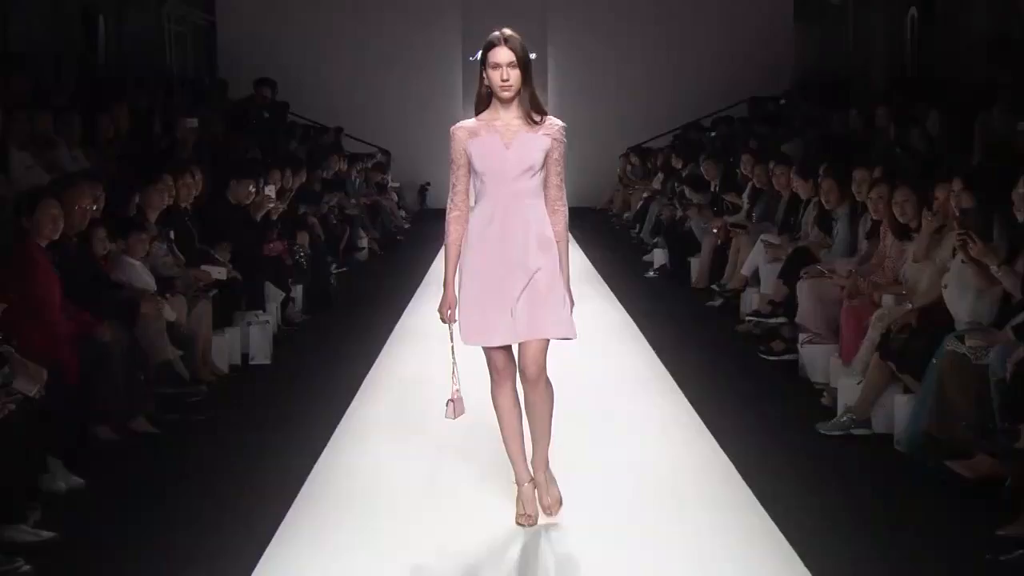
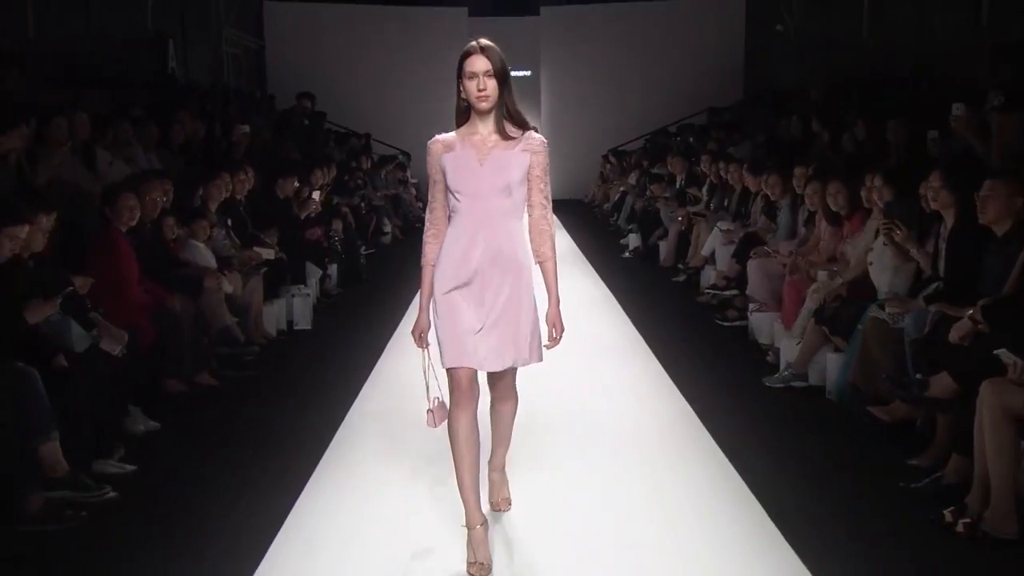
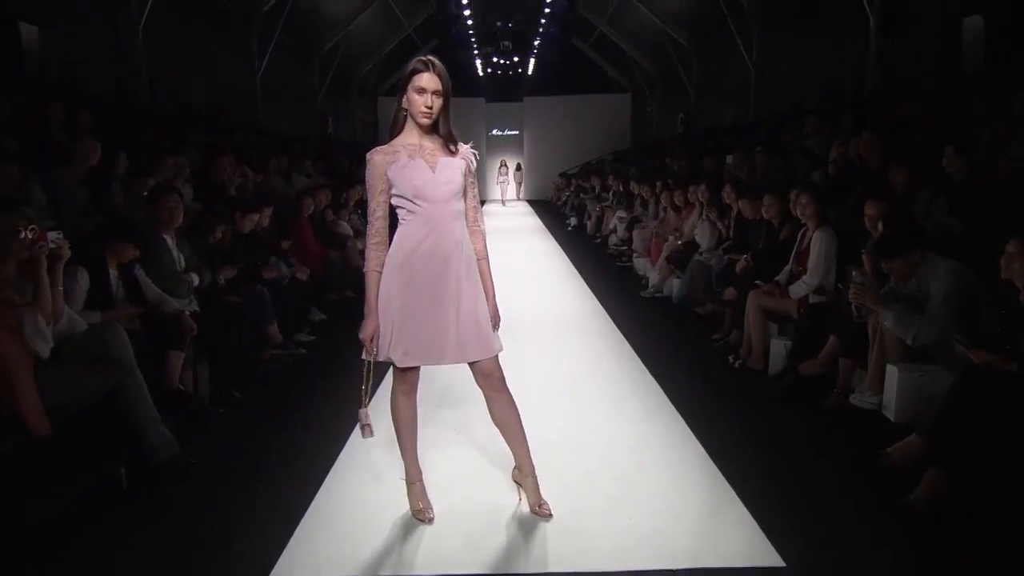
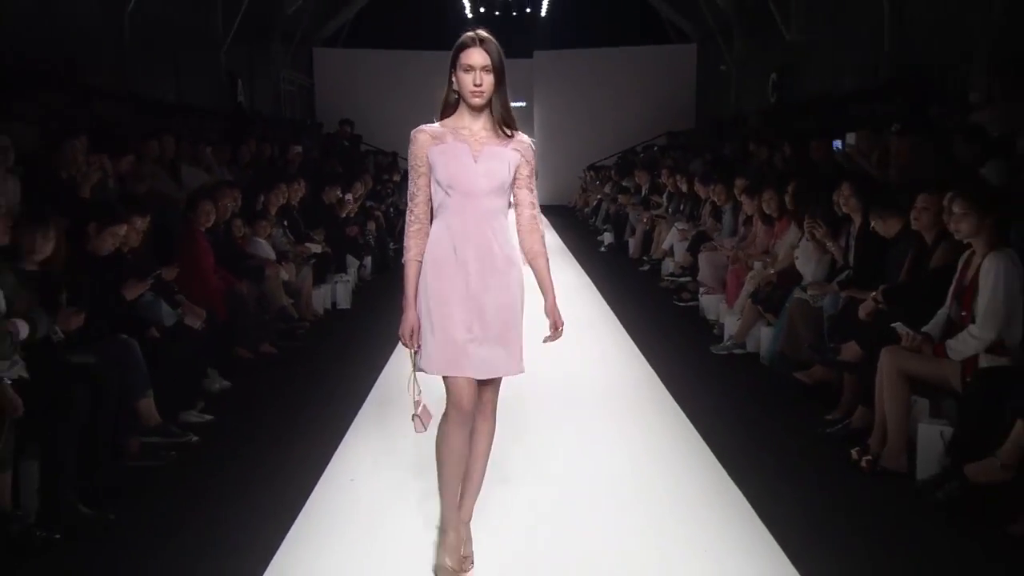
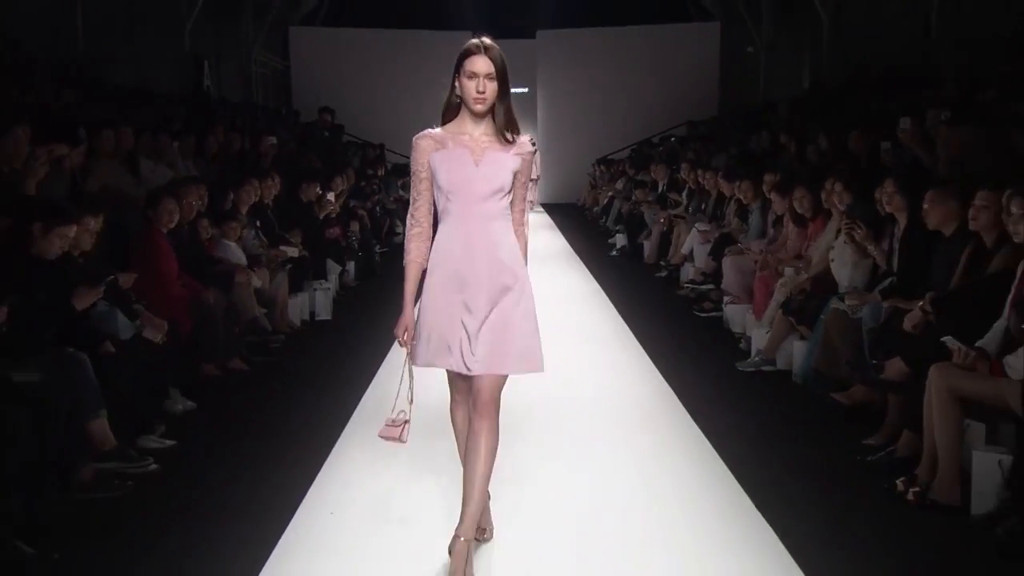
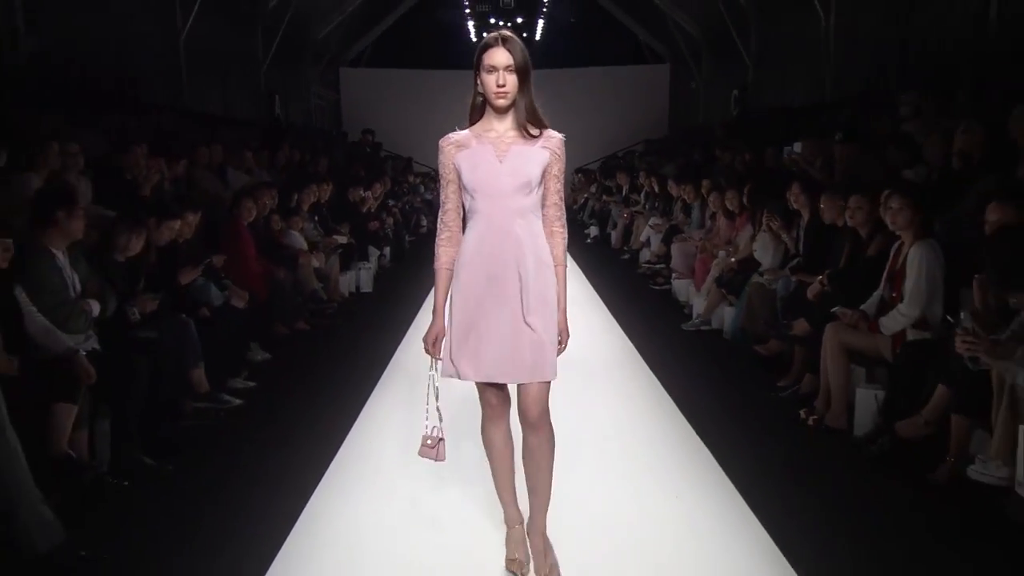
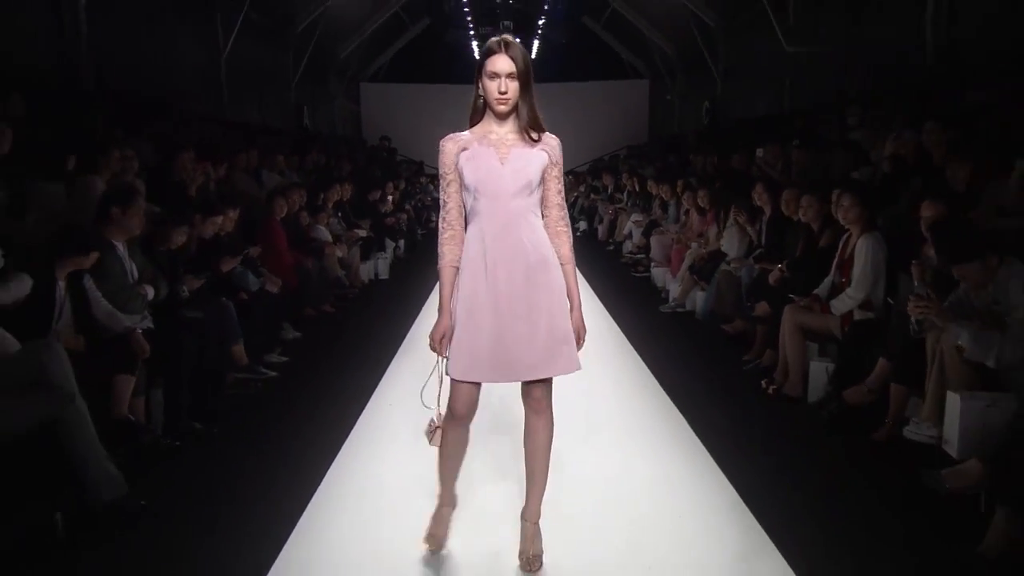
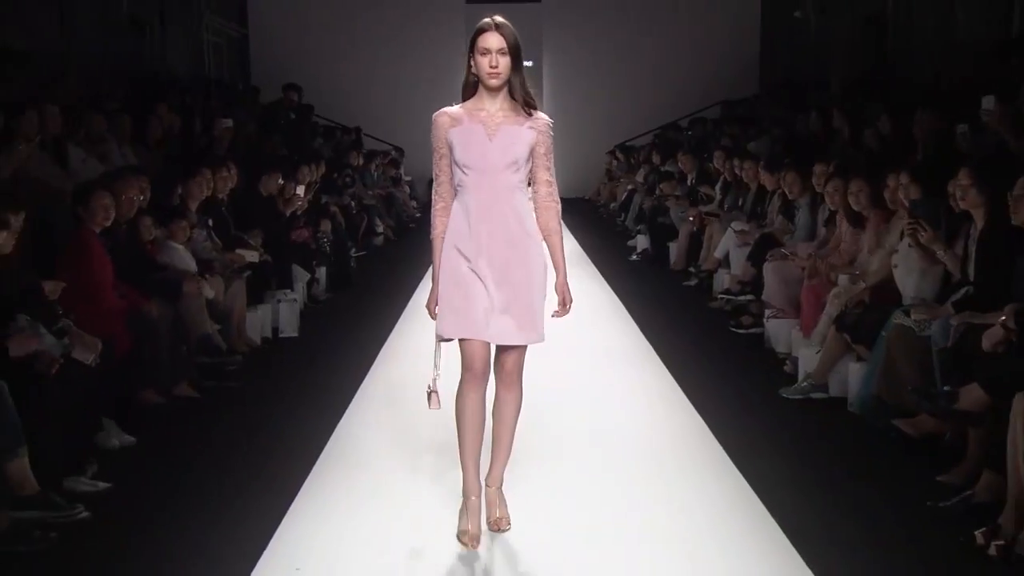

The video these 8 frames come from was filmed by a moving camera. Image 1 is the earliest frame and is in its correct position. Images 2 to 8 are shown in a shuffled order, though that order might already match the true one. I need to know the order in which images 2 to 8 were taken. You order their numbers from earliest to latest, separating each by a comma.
8, 2, 5, 4, 6, 7, 3
